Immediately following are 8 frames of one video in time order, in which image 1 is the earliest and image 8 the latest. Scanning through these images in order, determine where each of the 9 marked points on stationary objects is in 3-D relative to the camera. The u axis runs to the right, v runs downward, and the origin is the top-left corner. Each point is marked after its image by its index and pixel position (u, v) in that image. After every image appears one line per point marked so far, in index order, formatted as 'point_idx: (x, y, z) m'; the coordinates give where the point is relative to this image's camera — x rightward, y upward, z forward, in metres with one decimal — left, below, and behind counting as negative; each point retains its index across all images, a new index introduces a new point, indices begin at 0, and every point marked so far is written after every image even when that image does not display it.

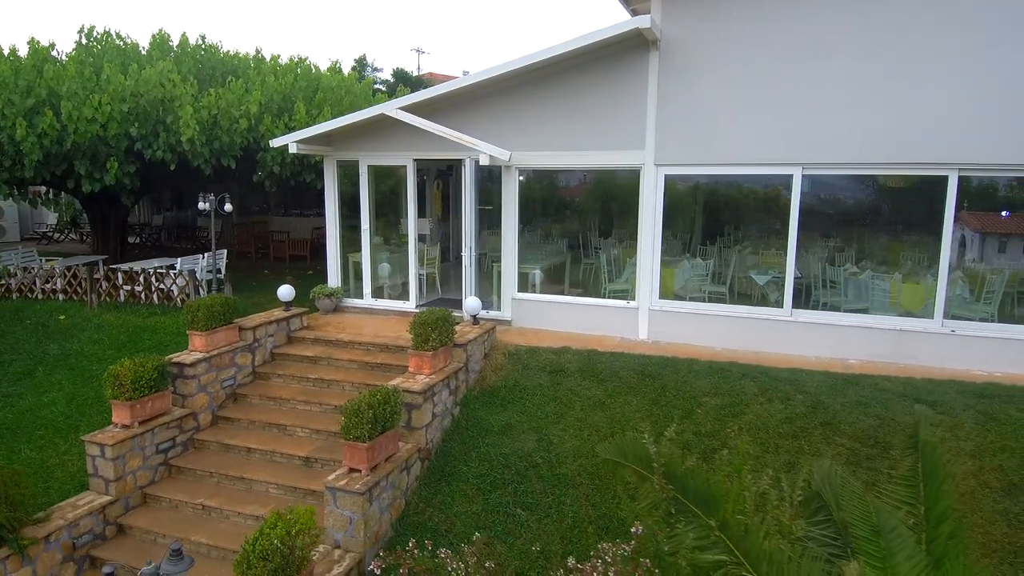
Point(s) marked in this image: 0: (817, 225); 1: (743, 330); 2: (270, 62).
0: (+3.4, +0.7, +7.8) m
1: (+2.6, -0.5, +8.1) m
2: (-4.3, +4.0, +12.2) m
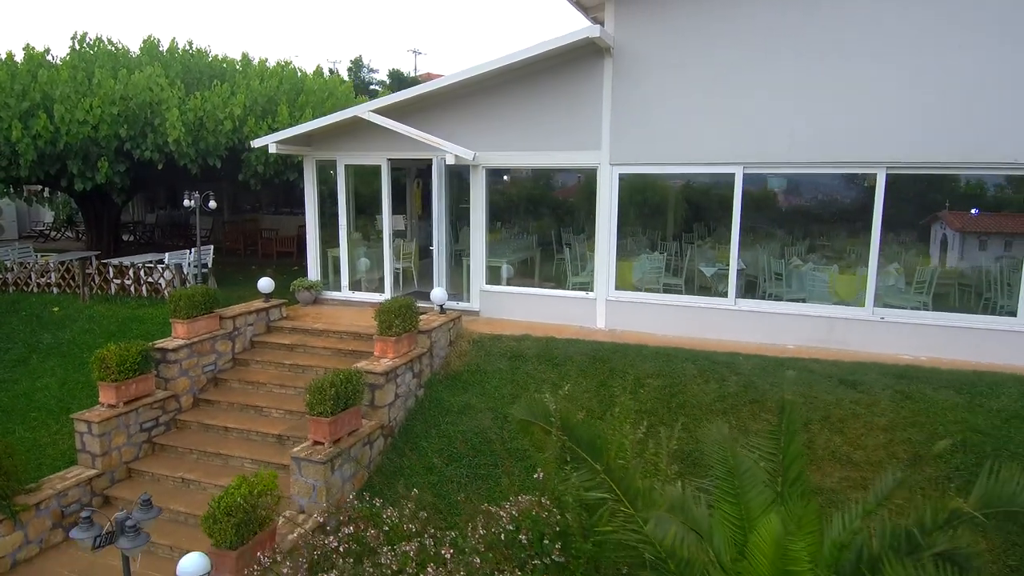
0: (+2.9, +0.8, +8.3) m
1: (+2.2, -0.4, +8.6) m
2: (-4.7, +4.1, +12.8) m
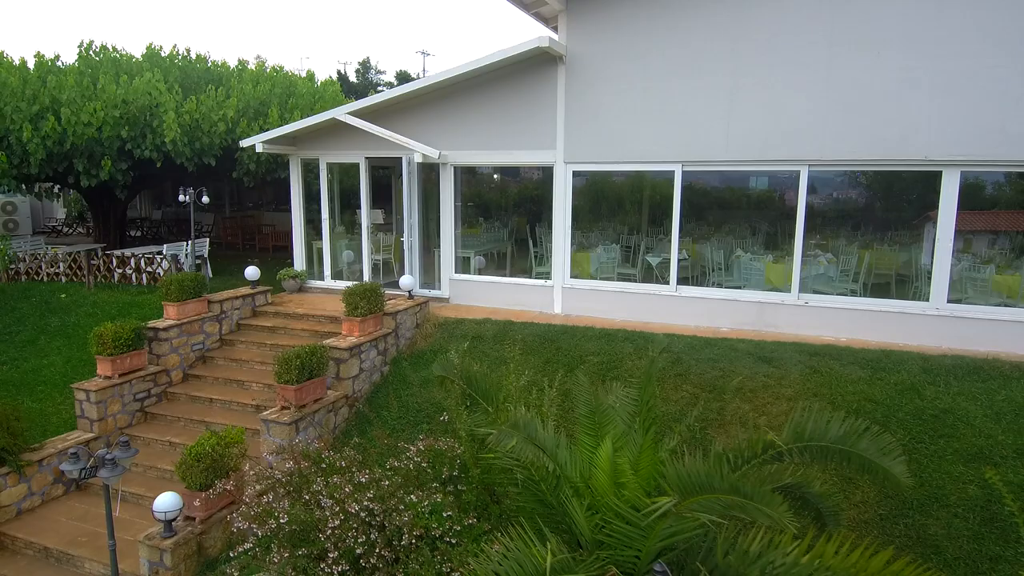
0: (+2.4, +1.0, +9.0) m
1: (+1.7, -0.2, +9.4) m
2: (-5.1, +4.2, +13.6) m
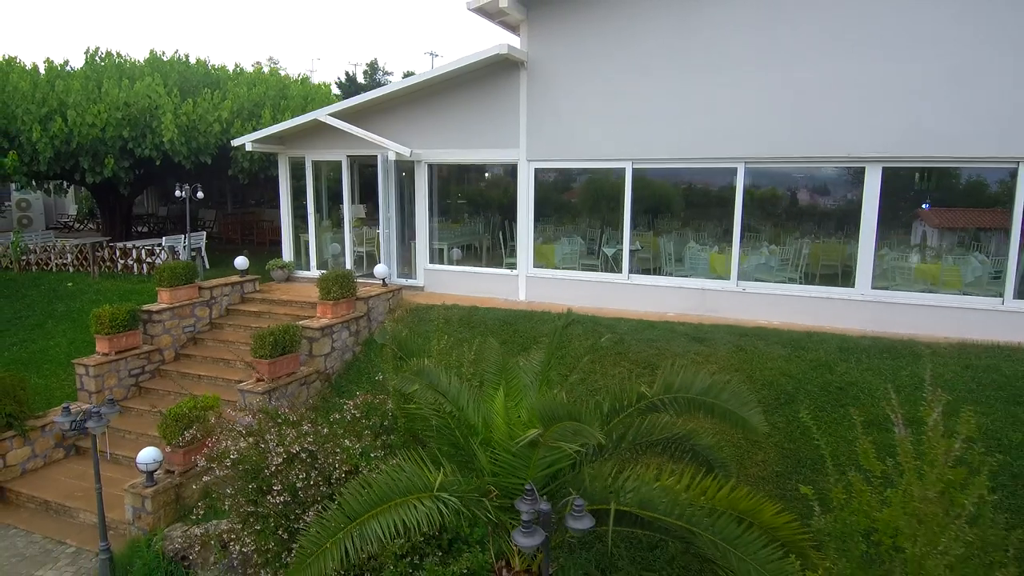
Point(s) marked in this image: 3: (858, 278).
0: (+1.9, +1.1, +9.7) m
1: (+1.2, -0.1, +10.1) m
2: (-5.5, +4.4, +14.5) m
3: (+4.3, +0.1, +8.8) m
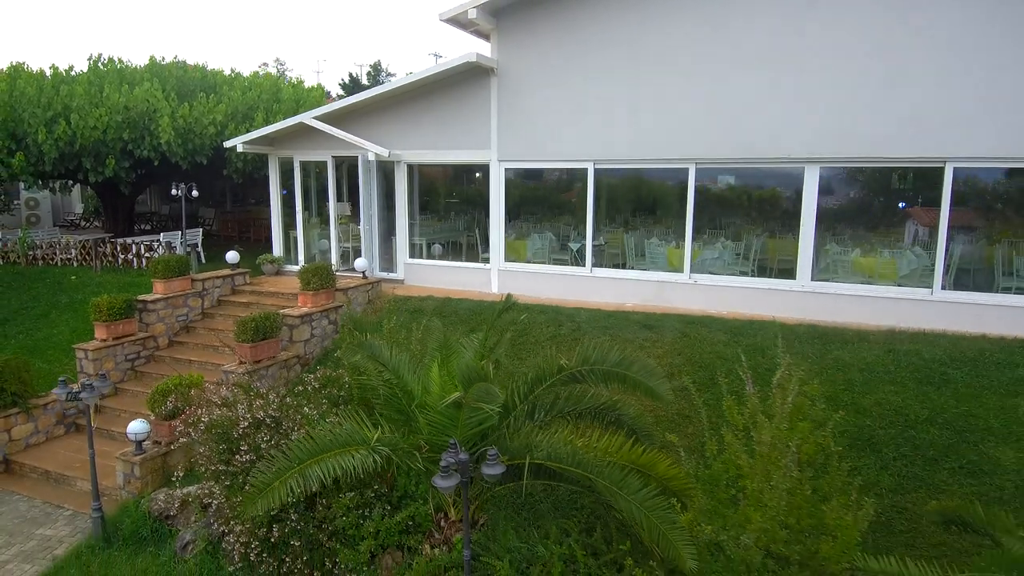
0: (+1.5, +1.2, +10.3) m
1: (+0.8, +0.1, +10.7) m
2: (-5.9, +4.5, +15.2) m
3: (+3.9, +0.2, +9.5) m
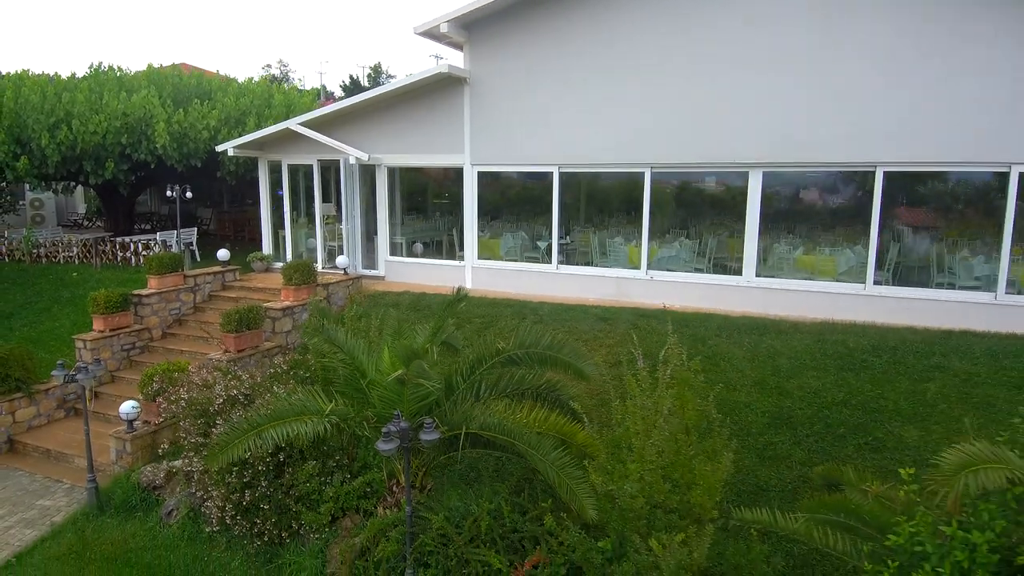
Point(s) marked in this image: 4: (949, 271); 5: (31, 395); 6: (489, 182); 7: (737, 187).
0: (+1.0, +1.3, +11.0) m
1: (+0.3, +0.1, +11.4) m
2: (-6.3, +4.6, +15.9) m
3: (+3.4, +0.3, +10.1) m
4: (+5.8, +0.2, +9.2) m
5: (-6.3, -1.4, +9.1) m
6: (-0.4, +1.8, +11.5) m
7: (+3.3, +1.4, +10.0) m
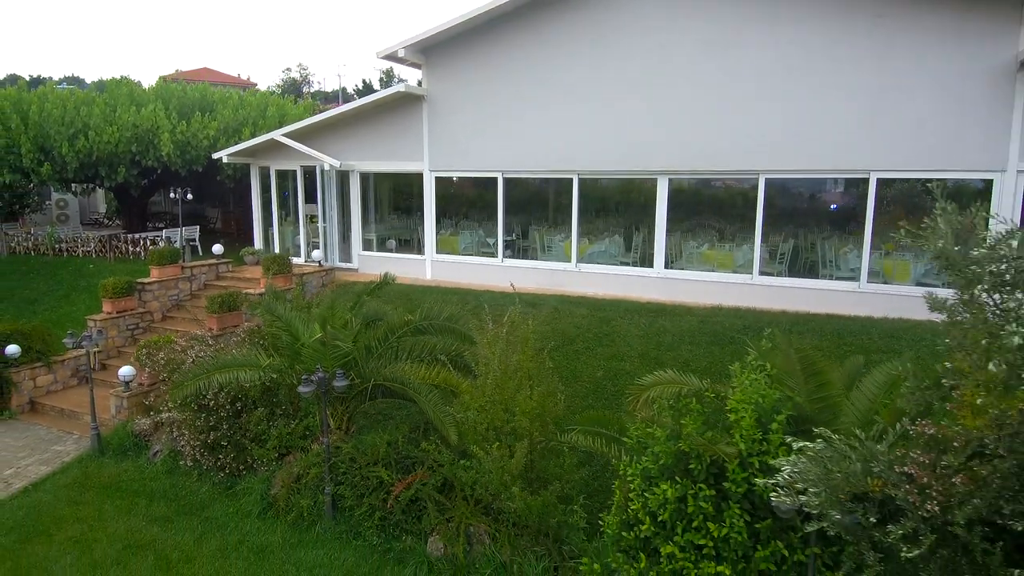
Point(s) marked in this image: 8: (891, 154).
0: (+0.2, +1.5, +12.6) m
1: (-0.5, +0.3, +13.0) m
2: (-7.0, +4.8, +17.7) m
3: (+2.5, +0.4, +11.6) m
4: (+4.9, +0.4, +10.6) m
5: (-7.2, -1.2, +10.9) m
6: (-1.2, +1.9, +13.2) m
7: (+2.4, +1.6, +11.5) m
8: (+5.4, +1.9, +9.9) m
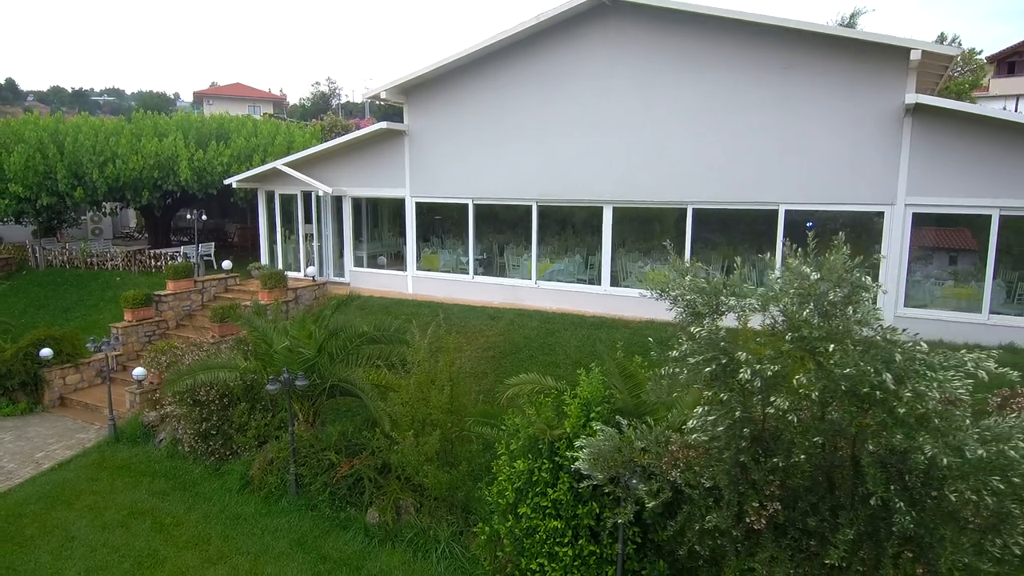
0: (-0.4, +1.2, +14.1) m
1: (-1.1, 0.0, +14.5) m
2: (-7.4, +4.5, +19.5) m
3: (+1.8, +0.2, +13.0) m
4: (+4.2, +0.1, +11.9) m
5: (-7.9, -1.4, +12.7) m
6: (-1.8, +1.7, +14.7) m
7: (+1.7, +1.3, +12.9) m
8: (+4.7, +1.6, +11.2) m
